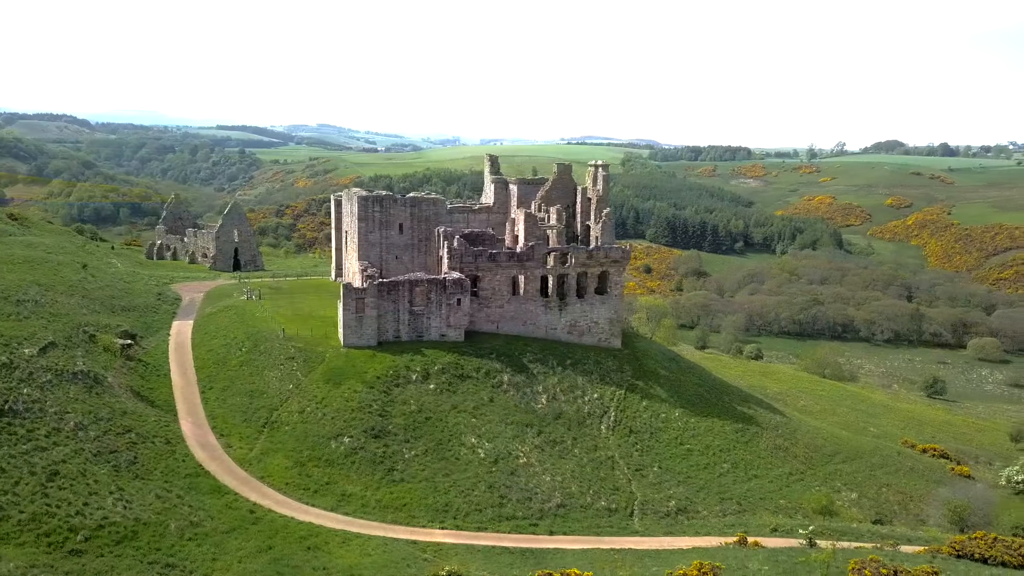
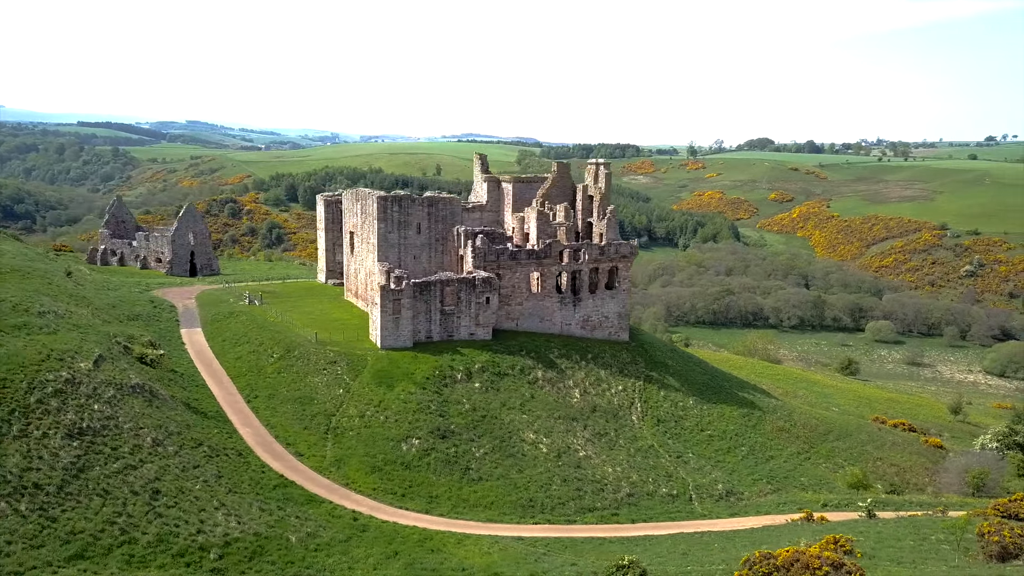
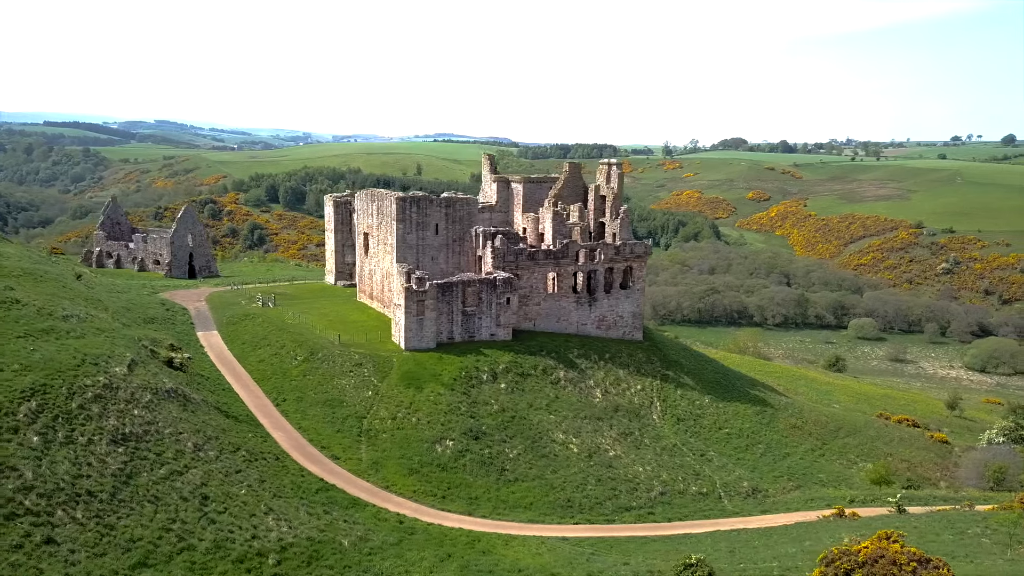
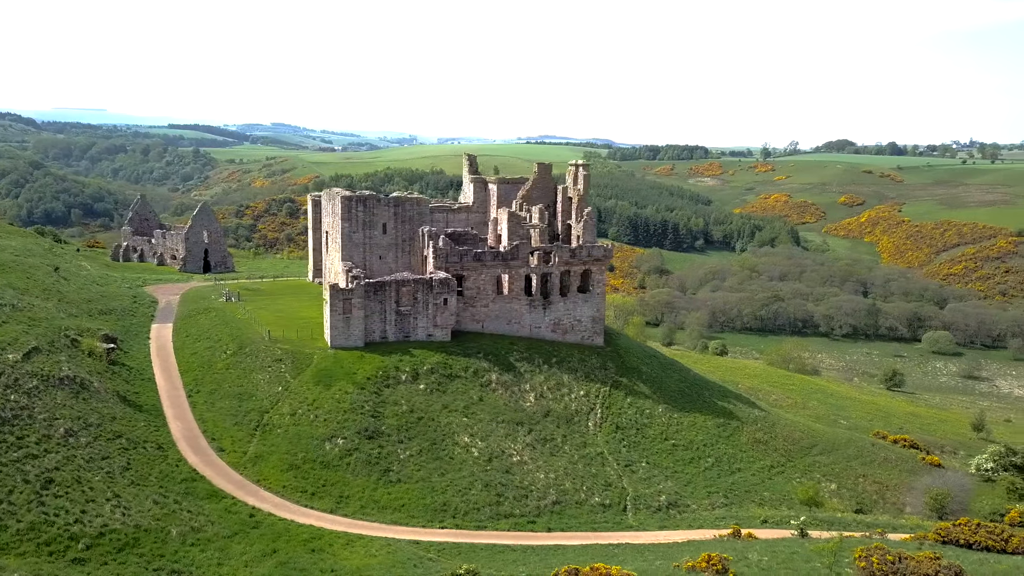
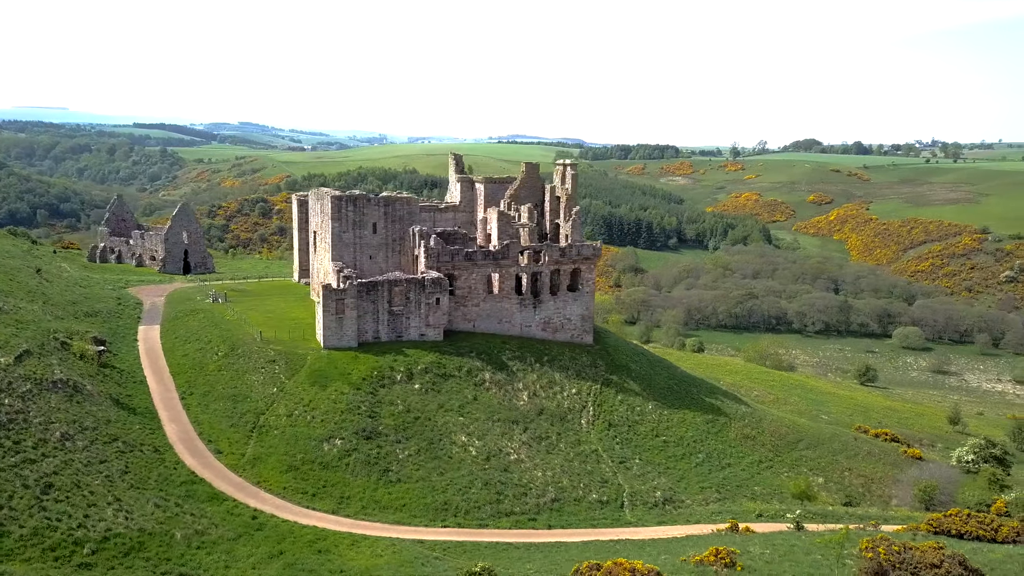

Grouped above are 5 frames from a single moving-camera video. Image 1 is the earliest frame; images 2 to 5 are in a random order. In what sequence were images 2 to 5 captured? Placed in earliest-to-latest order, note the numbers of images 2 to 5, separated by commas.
4, 5, 2, 3
